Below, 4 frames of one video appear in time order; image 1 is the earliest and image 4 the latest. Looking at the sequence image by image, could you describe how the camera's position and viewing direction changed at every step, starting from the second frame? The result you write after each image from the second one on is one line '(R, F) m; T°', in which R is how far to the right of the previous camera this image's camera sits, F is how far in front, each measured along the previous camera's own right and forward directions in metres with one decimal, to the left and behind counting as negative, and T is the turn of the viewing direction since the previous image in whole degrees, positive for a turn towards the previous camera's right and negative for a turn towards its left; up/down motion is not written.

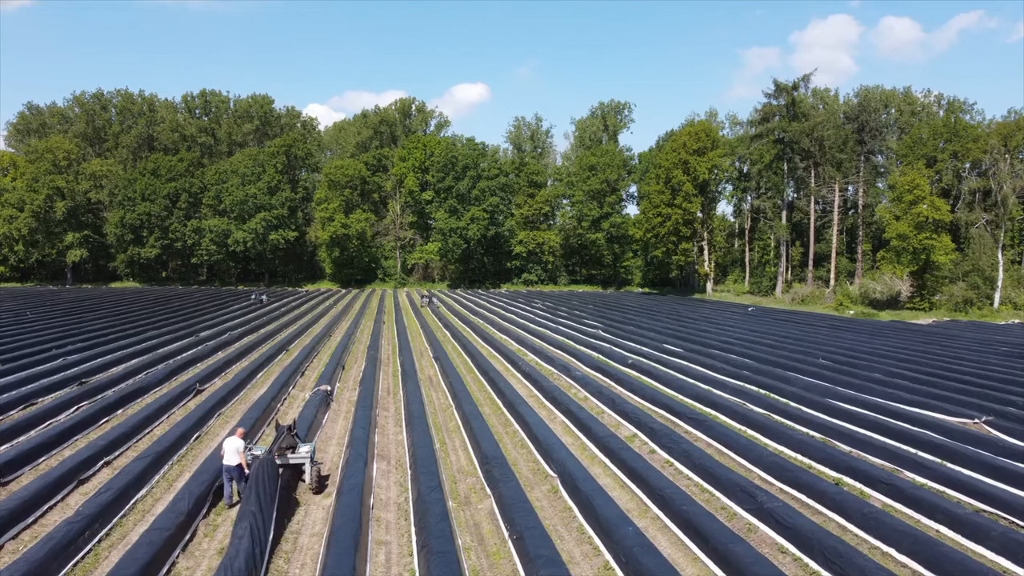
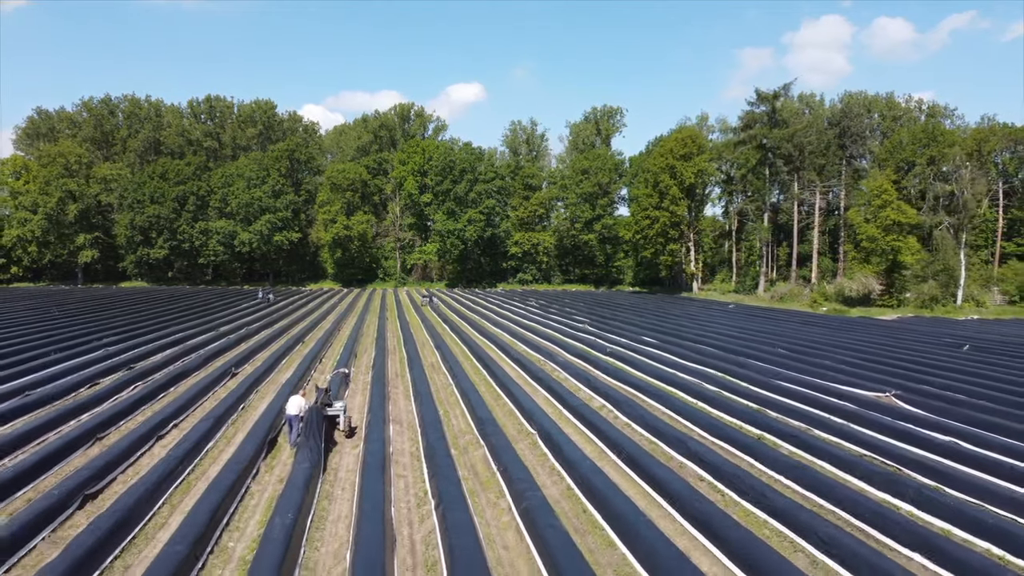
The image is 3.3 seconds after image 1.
(+0.1, -1.6) m; 0°
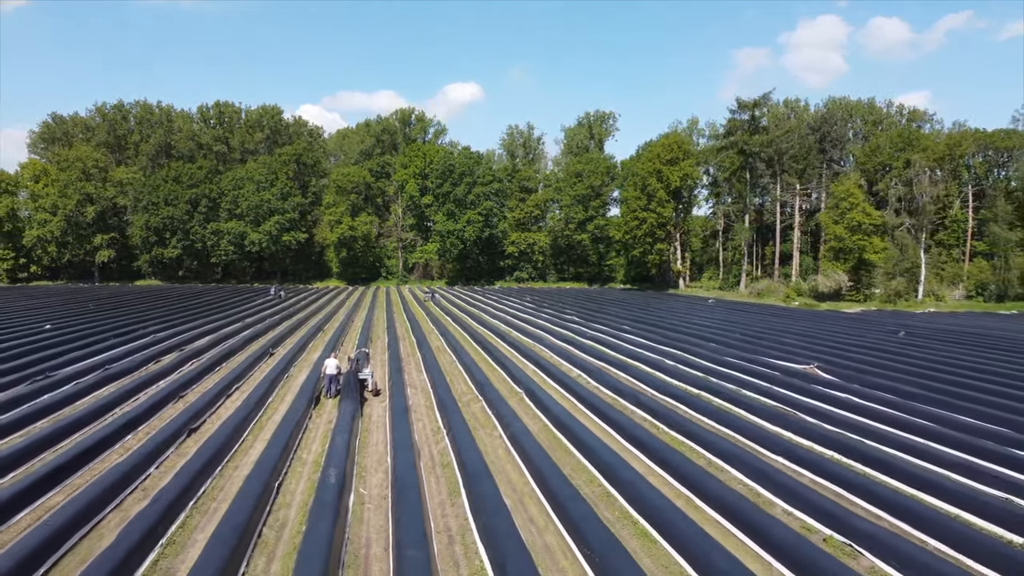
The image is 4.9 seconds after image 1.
(+0.1, -2.2) m; 0°
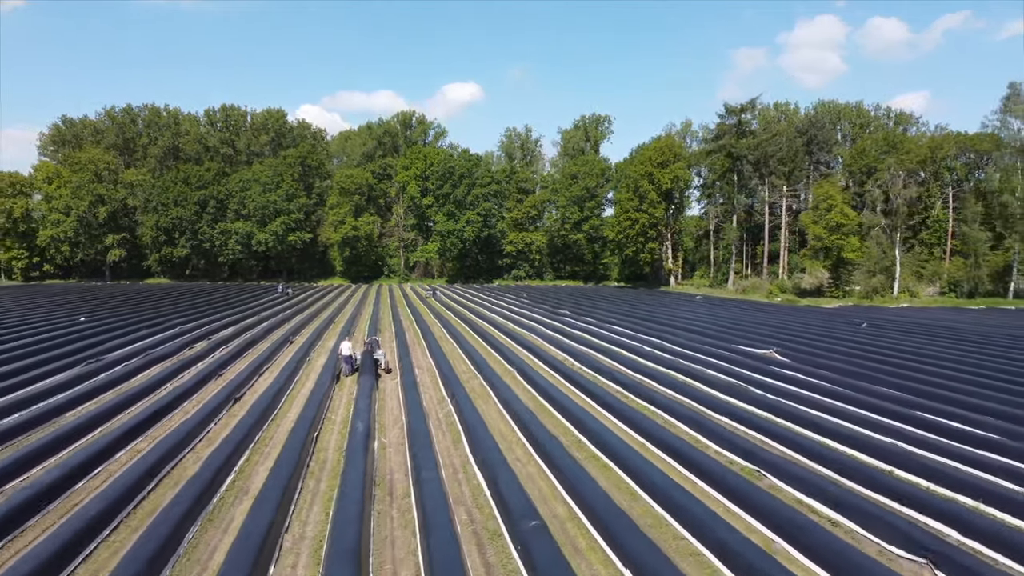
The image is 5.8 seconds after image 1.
(+0.1, -1.6) m; 0°
